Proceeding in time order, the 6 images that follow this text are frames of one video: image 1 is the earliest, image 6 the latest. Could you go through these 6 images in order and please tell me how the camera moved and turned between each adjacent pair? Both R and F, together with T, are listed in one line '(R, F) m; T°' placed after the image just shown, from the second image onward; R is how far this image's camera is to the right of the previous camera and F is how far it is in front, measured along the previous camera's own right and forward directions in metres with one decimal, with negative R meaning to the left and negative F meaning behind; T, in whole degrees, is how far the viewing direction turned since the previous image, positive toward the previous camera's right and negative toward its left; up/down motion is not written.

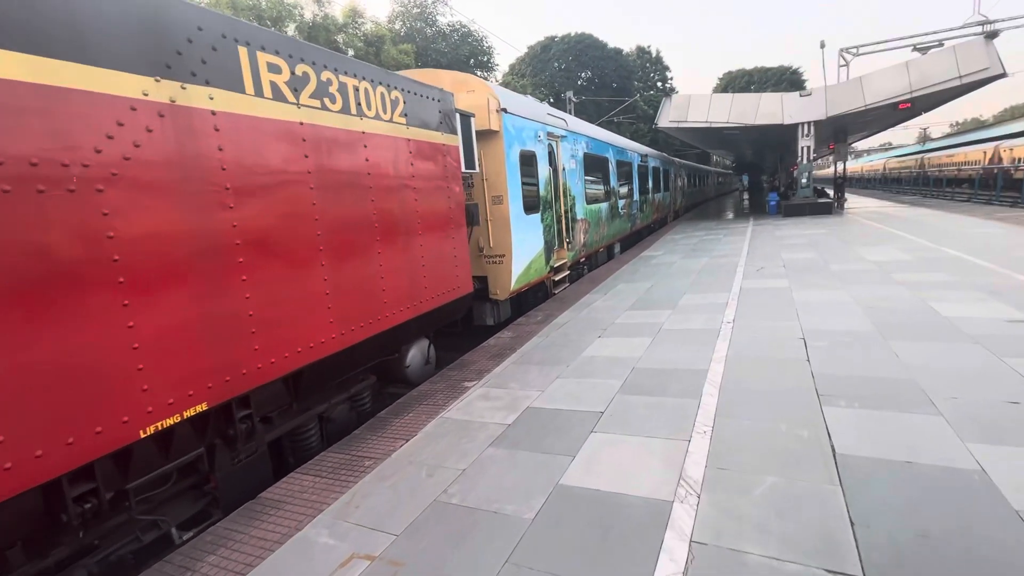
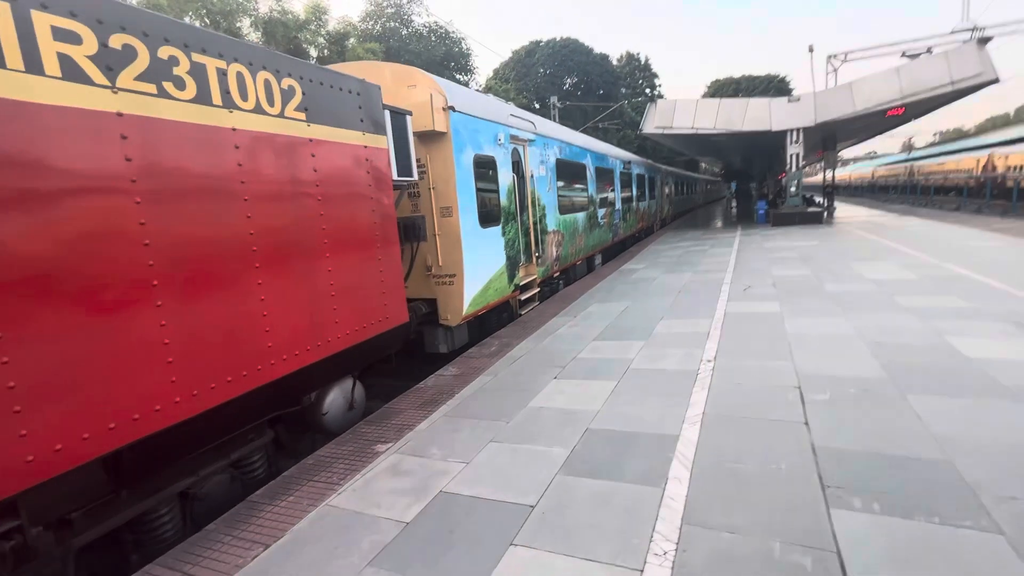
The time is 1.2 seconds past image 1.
(+0.5, +0.9) m; +1°
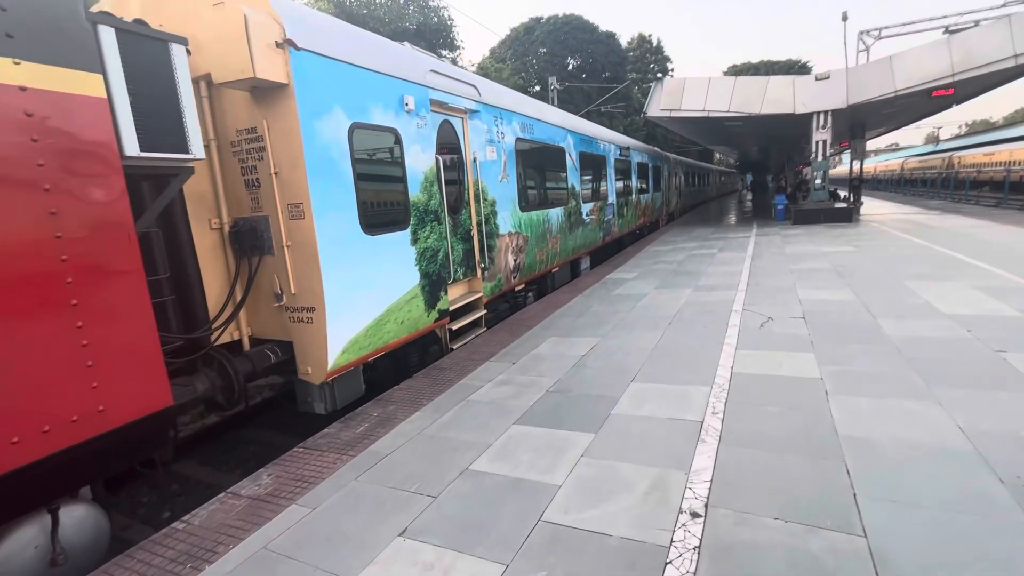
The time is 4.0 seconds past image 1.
(+1.0, +2.3) m; -1°
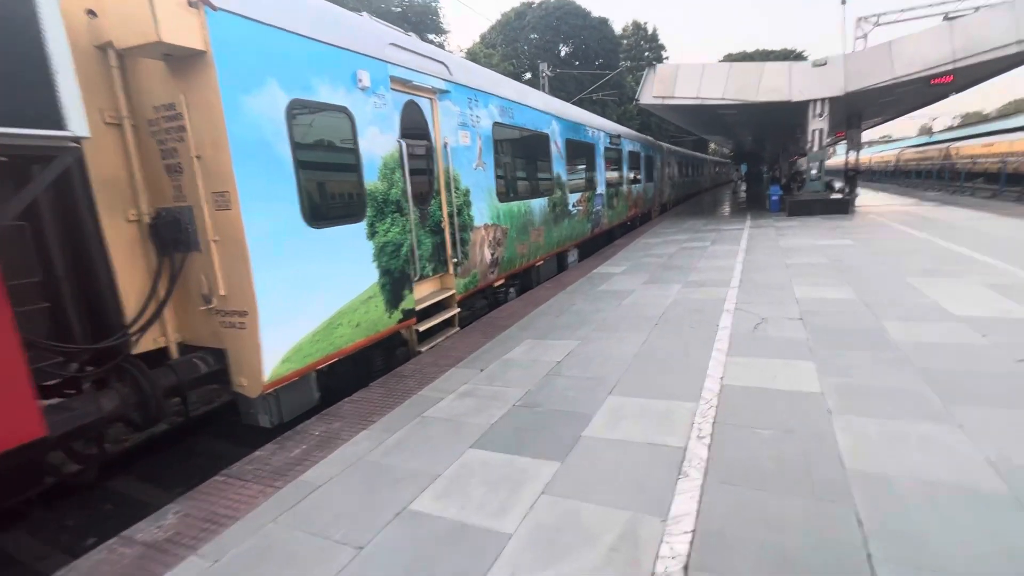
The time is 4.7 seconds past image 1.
(+0.2, +0.5) m; +1°
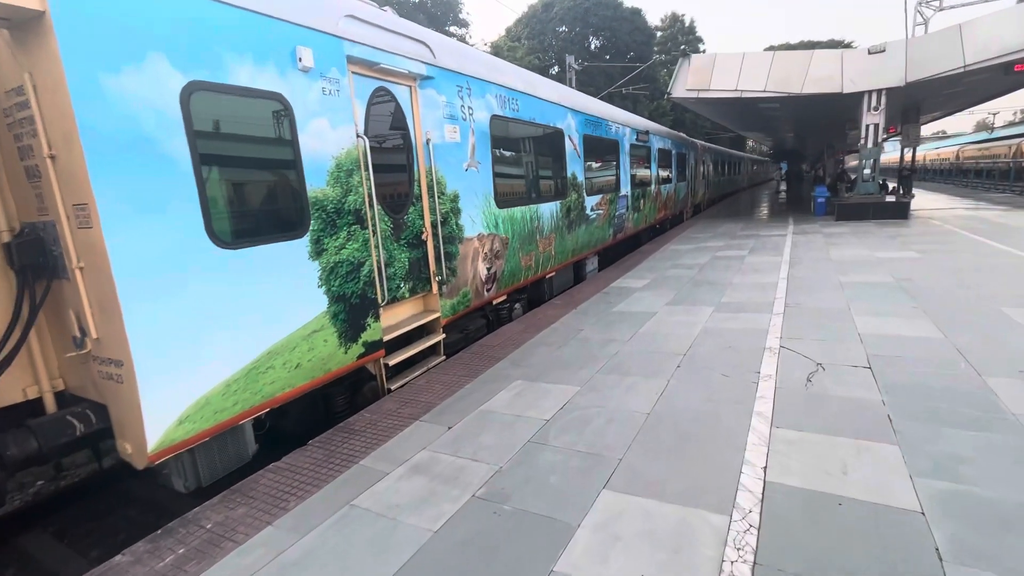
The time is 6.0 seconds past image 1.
(+0.4, +1.0) m; -3°
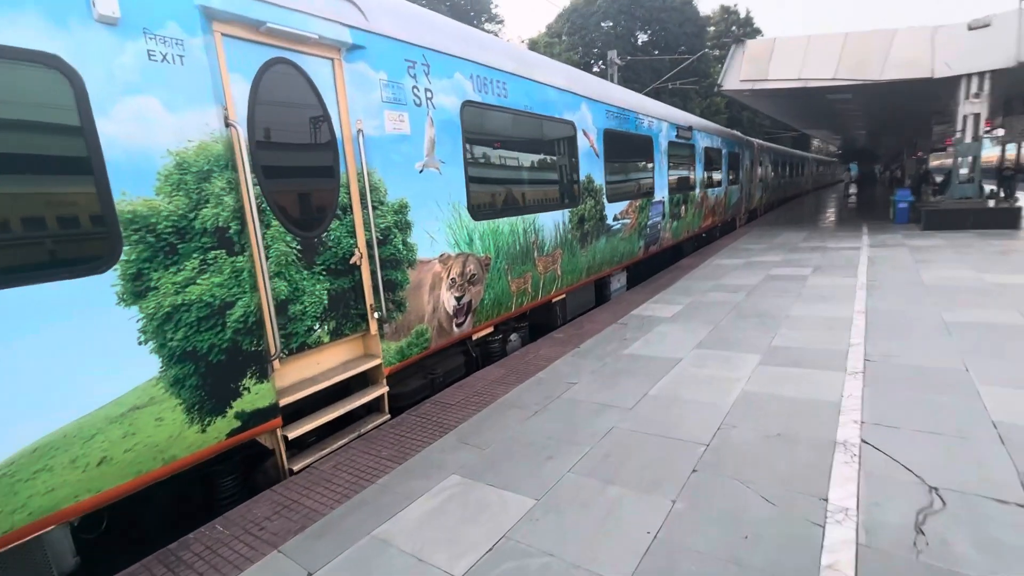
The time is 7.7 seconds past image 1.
(+0.7, +1.4) m; -6°
